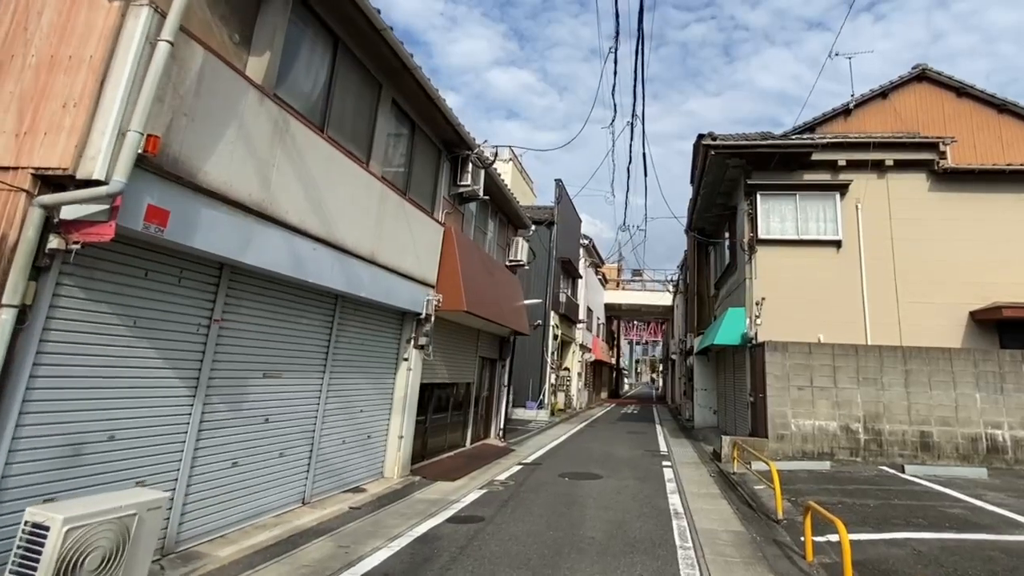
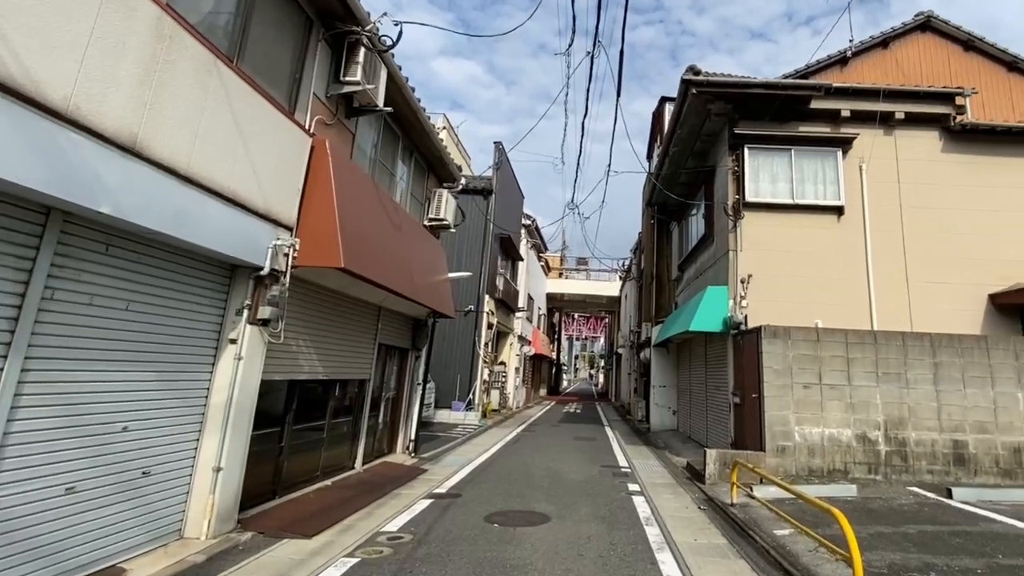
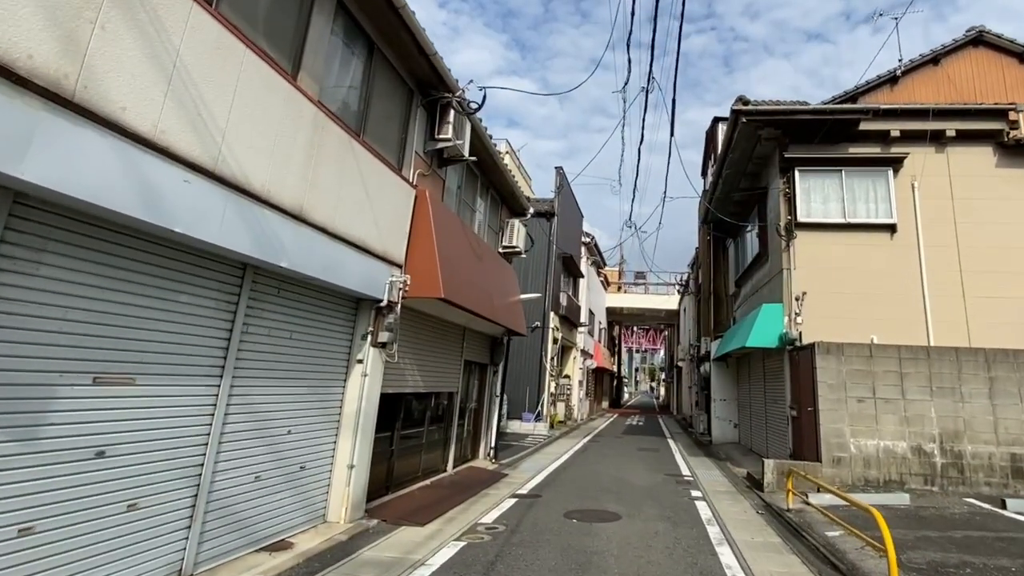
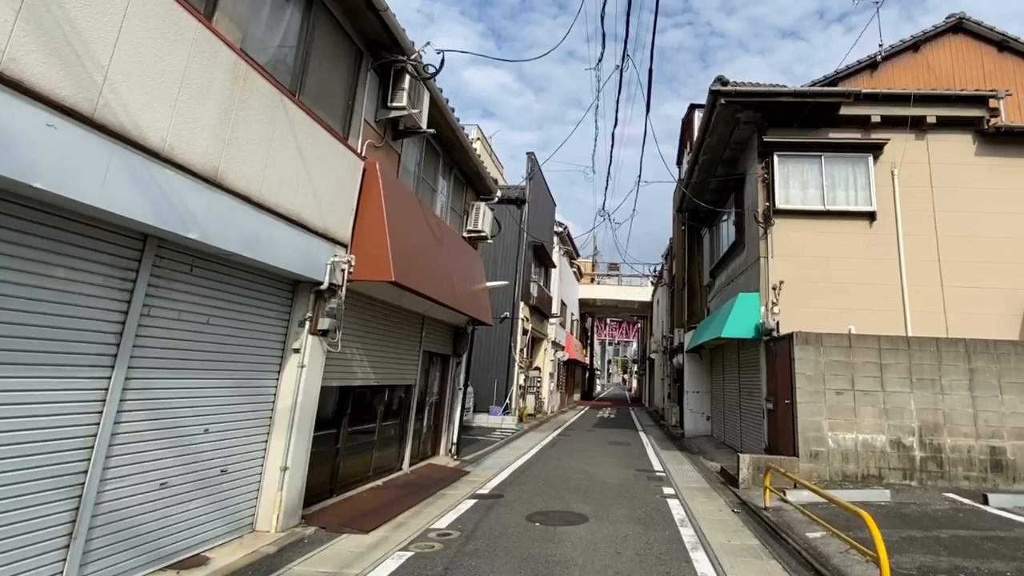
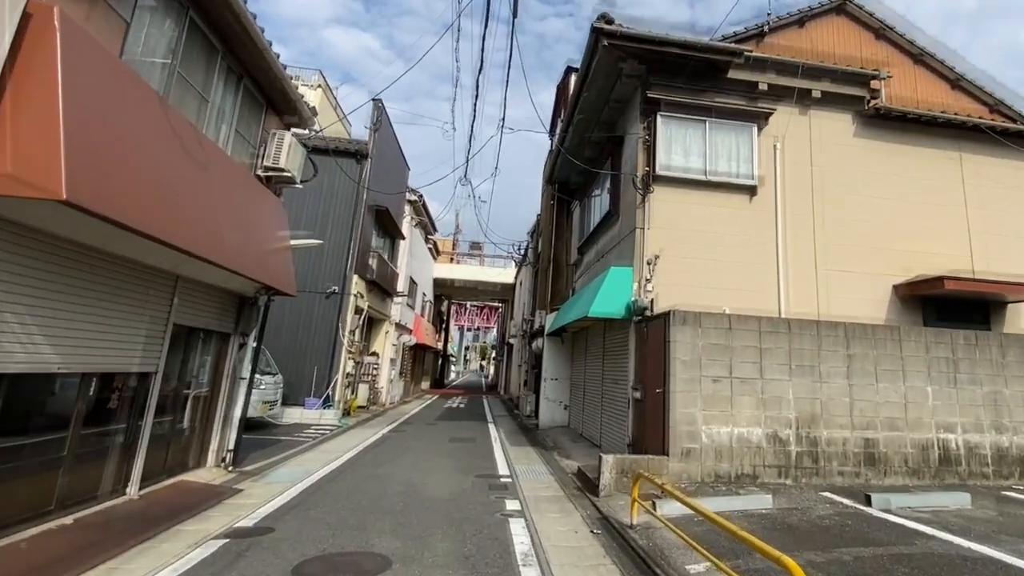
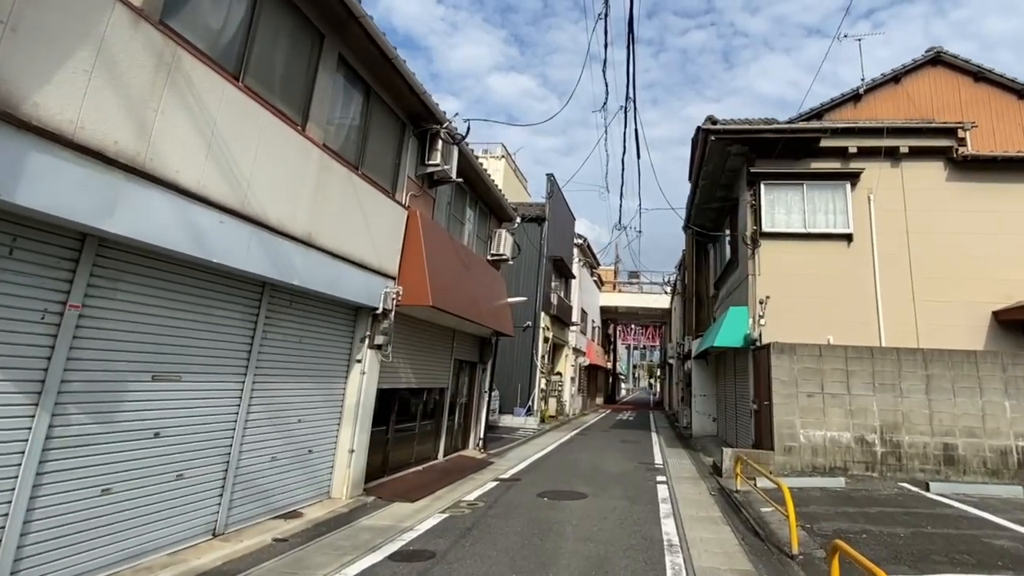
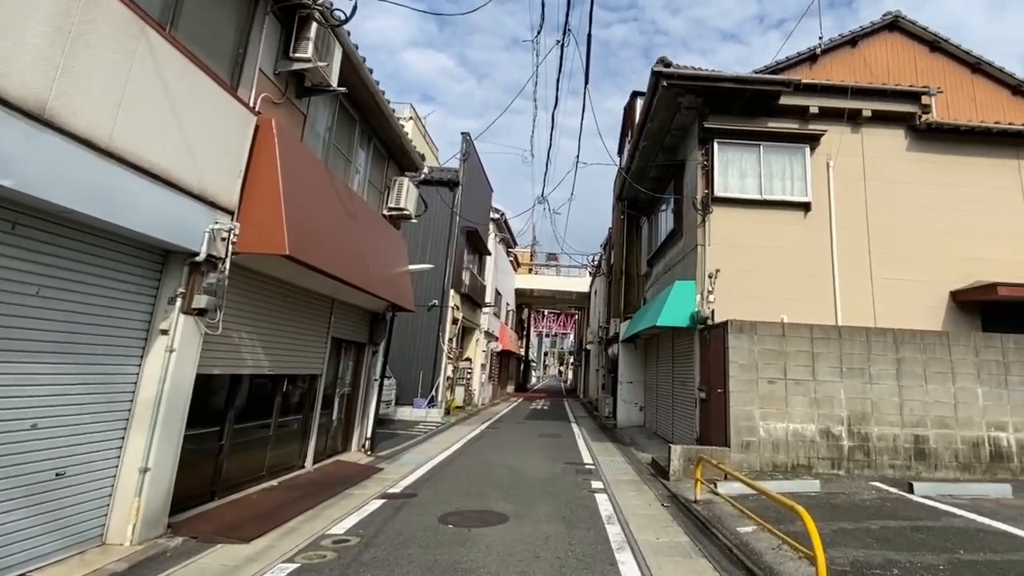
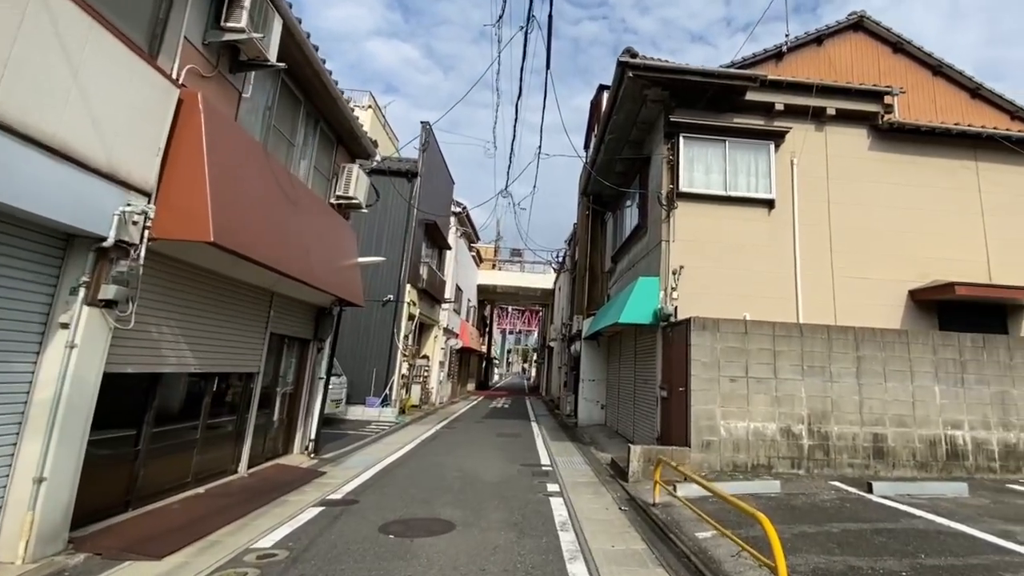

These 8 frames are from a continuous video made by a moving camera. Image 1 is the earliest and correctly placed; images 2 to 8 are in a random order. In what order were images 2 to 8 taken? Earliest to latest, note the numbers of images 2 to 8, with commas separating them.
6, 3, 4, 2, 7, 8, 5
